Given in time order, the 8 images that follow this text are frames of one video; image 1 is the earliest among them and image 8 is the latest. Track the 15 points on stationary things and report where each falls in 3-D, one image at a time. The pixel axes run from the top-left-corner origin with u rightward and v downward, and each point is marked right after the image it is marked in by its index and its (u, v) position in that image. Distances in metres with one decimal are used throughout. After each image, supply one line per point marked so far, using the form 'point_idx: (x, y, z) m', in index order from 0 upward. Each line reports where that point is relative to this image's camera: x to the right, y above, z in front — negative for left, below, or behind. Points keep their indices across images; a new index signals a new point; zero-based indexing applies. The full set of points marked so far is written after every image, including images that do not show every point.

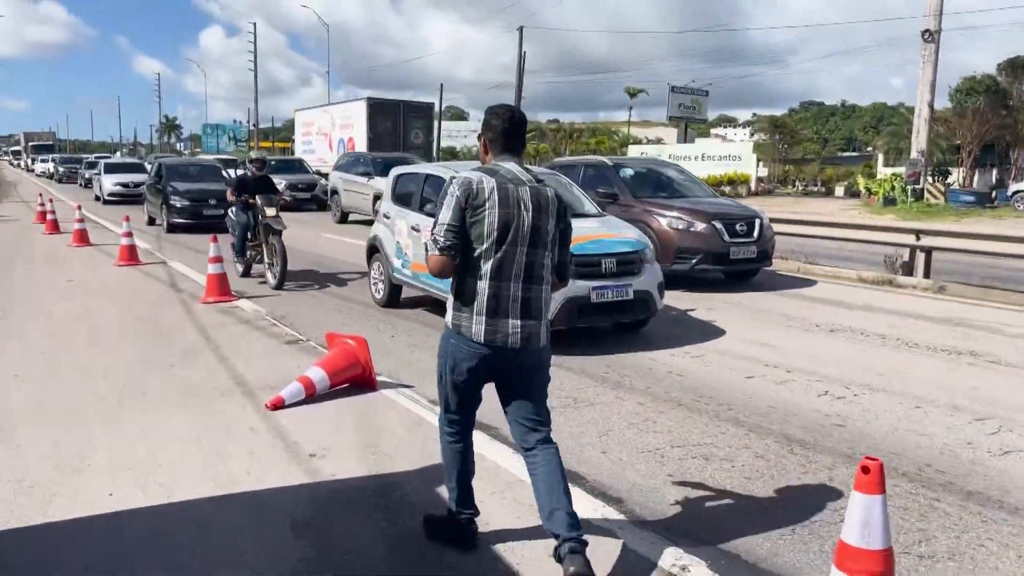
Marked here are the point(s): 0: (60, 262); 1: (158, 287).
0: (-7.5, +0.4, +14.0) m
1: (-4.7, 0.0, +11.3) m
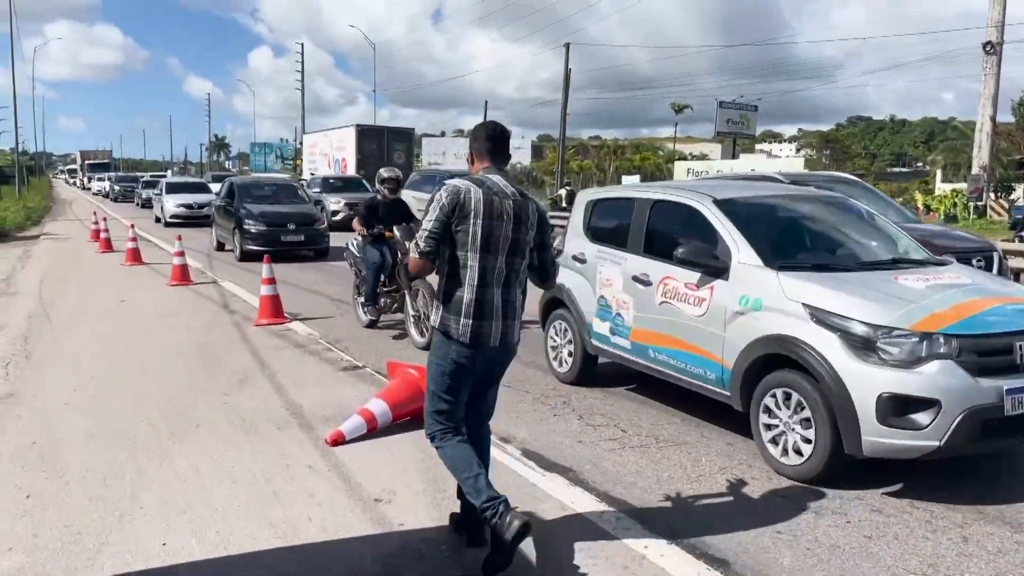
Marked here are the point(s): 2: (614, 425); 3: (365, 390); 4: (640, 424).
0: (-6.6, +0.1, +13.9) m
1: (-3.9, -0.3, +11.1) m
2: (+0.7, -0.9, +5.8) m
3: (-1.2, -0.8, +6.8) m
4: (+0.9, -0.9, +5.8) m
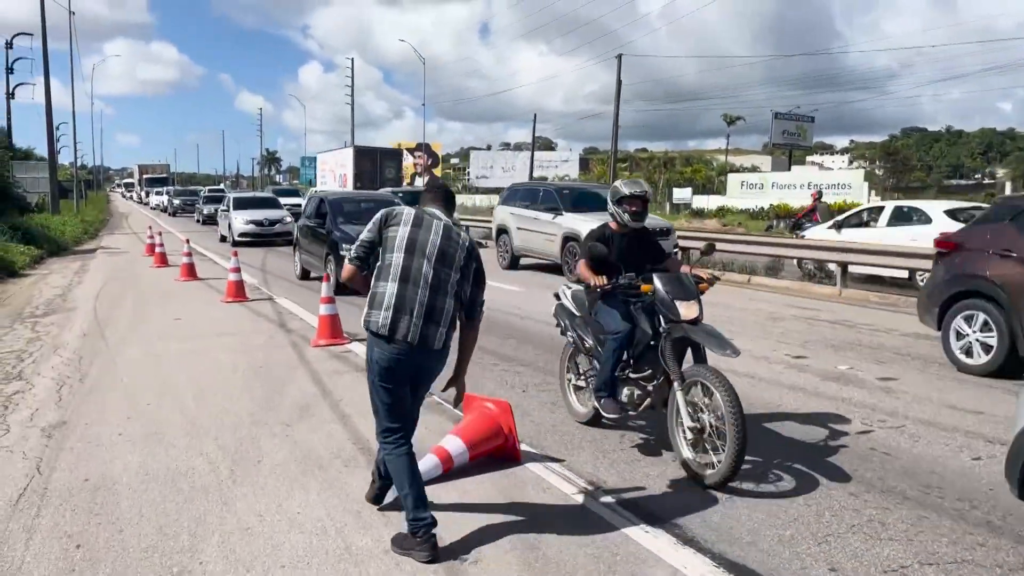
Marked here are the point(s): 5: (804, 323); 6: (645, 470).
0: (-5.6, -0.2, +13.7) m
1: (-3.1, -0.5, +10.7) m
2: (+1.3, -1.1, +5.2) m
3: (-0.6, -1.0, +6.3) m
4: (+1.4, -1.1, +5.2) m
5: (+3.7, -0.4, +10.8) m
6: (+0.8, -1.1, +5.2) m
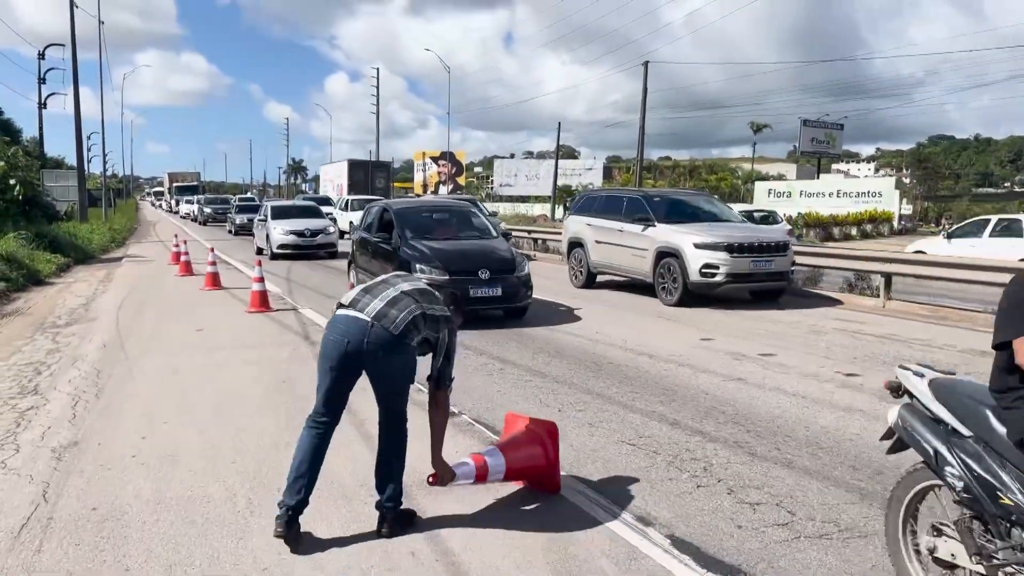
0: (-5.1, -0.3, +13.5) m
1: (-2.7, -0.6, +10.4) m
2: (+1.5, -1.2, +4.7) m
3: (-0.3, -1.1, +5.9) m
4: (+1.7, -1.2, +4.7) m
5: (+4.1, -0.6, +10.3) m
6: (+1.0, -1.2, +4.8) m
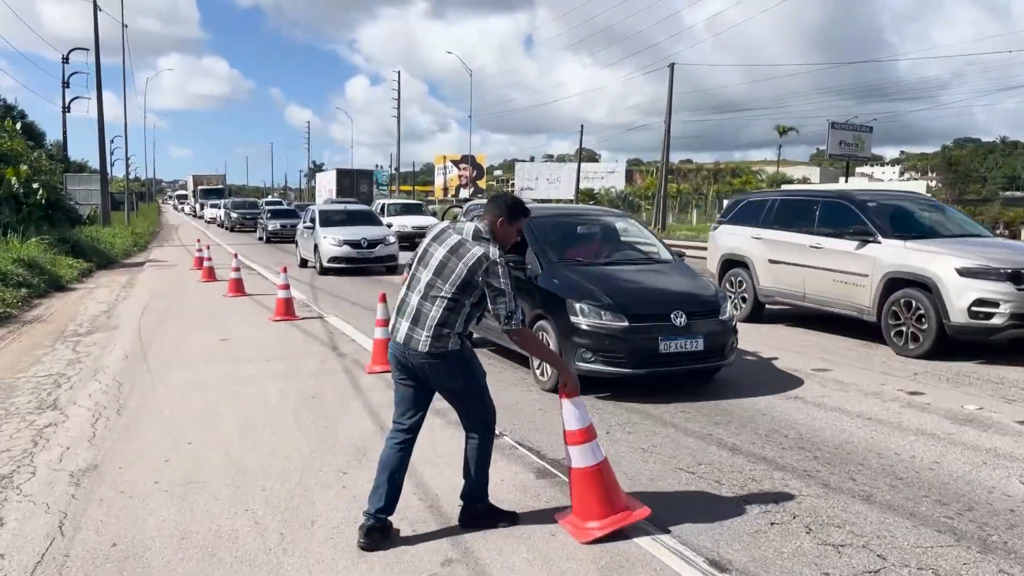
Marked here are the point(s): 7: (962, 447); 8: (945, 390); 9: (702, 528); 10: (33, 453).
0: (-4.6, -0.4, +13.1) m
1: (-2.3, -0.7, +10.0) m
2: (+1.8, -1.3, +4.3) m
3: (0.0, -1.2, +5.5) m
4: (+2.0, -1.3, +4.3) m
5: (+4.5, -0.7, +9.7) m
6: (+1.3, -1.3, +4.3) m
7: (+3.2, -1.1, +5.9) m
8: (+4.0, -0.9, +7.7) m
9: (+1.0, -1.3, +4.5) m
10: (-3.4, -1.2, +6.1) m
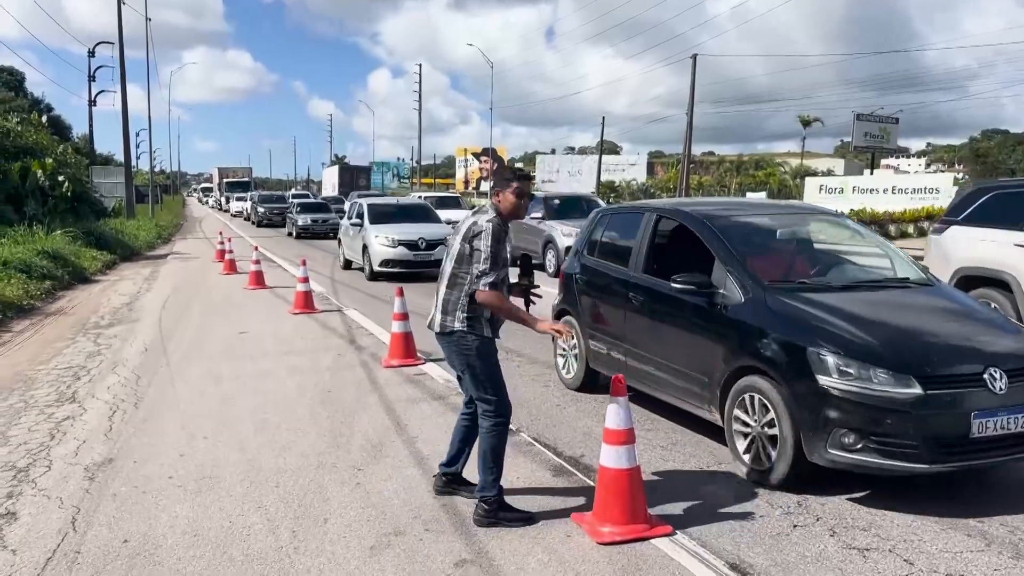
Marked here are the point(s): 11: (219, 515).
0: (-4.3, -0.3, +13.1) m
1: (-2.1, -0.7, +9.9) m
2: (+1.9, -1.3, +4.1) m
3: (+0.1, -1.2, +5.4) m
4: (+2.0, -1.3, +4.1) m
5: (+4.7, -0.7, +9.5) m
6: (+1.4, -1.3, +4.2) m
7: (+3.3, -1.1, +5.8) m
8: (+4.1, -0.9, +7.5) m
9: (+1.1, -1.3, +4.4) m
10: (-3.3, -1.1, +6.1) m
11: (-1.6, -1.3, +4.7) m
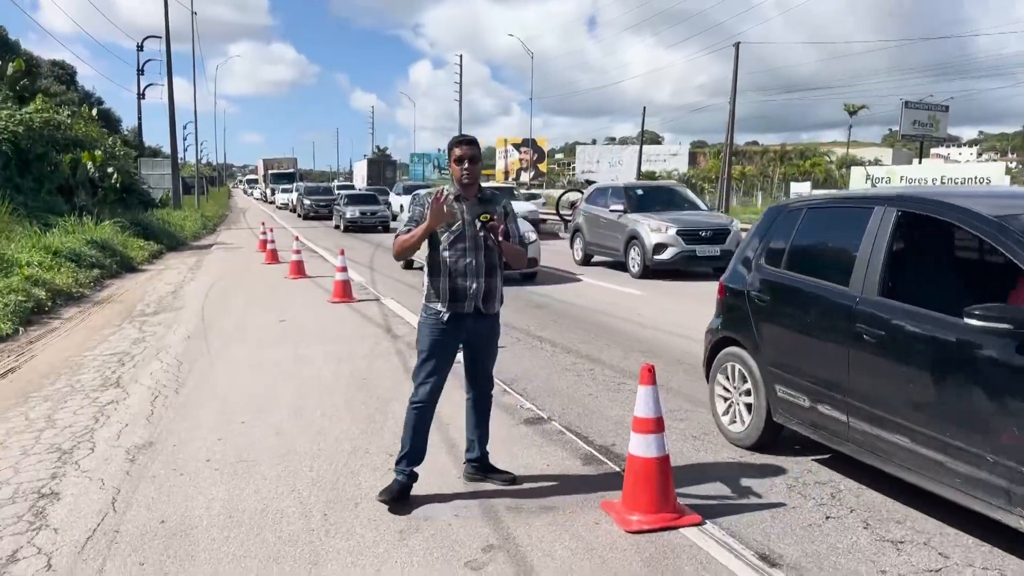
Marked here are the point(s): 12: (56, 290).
0: (-3.7, -0.2, +13.3) m
1: (-1.6, -0.5, +10.0) m
2: (+2.0, -1.2, +4.0) m
3: (+0.3, -1.1, +5.4) m
4: (+2.2, -1.2, +4.0) m
5: (+5.1, -0.6, +9.3) m
6: (+1.5, -1.2, +4.1) m
7: (+3.5, -1.0, +5.6) m
8: (+4.4, -0.8, +7.4) m
9: (+1.2, -1.2, +4.4) m
10: (-3.1, -1.0, +6.2) m
11: (-1.5, -1.2, +4.8) m
12: (-7.1, 0.0, +13.1) m
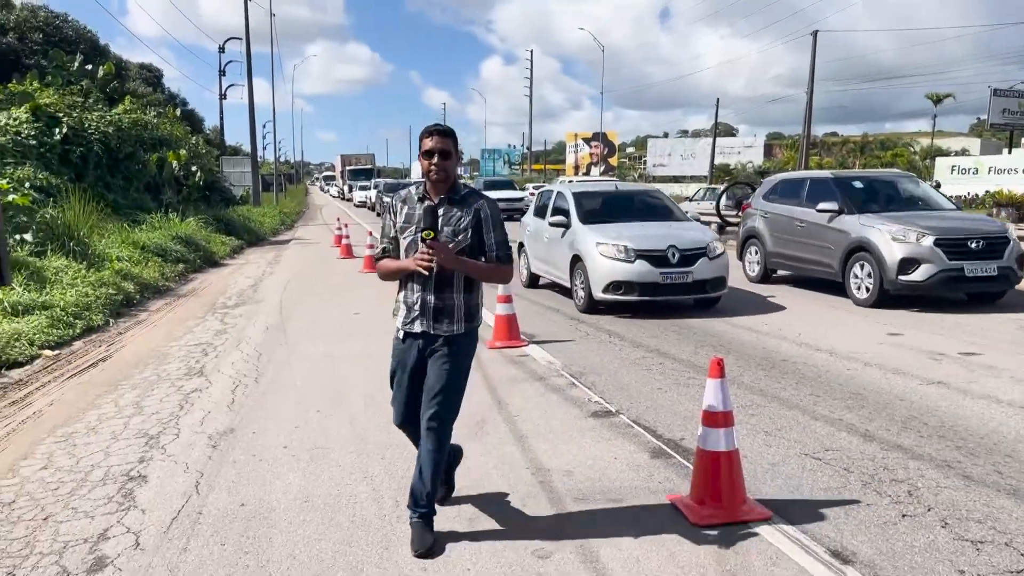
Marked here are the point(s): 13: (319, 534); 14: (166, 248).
0: (-2.6, -0.1, +13.6) m
1: (-0.8, -0.4, +10.2) m
2: (+2.3, -1.2, +3.9) m
3: (+0.7, -1.0, +5.4) m
4: (+2.5, -1.2, +3.9) m
5: (+5.9, -0.5, +8.9) m
6: (+1.9, -1.2, +4.0) m
7: (+3.9, -1.0, +5.4) m
8: (+5.0, -0.8, +7.0) m
9: (+1.6, -1.2, +4.3) m
10: (-2.6, -1.0, +6.5) m
11: (-1.1, -1.1, +4.9) m
12: (-6.0, +0.1, +13.7) m
13: (-1.0, -1.2, +4.3) m
14: (-6.9, +0.8, +16.9) m
